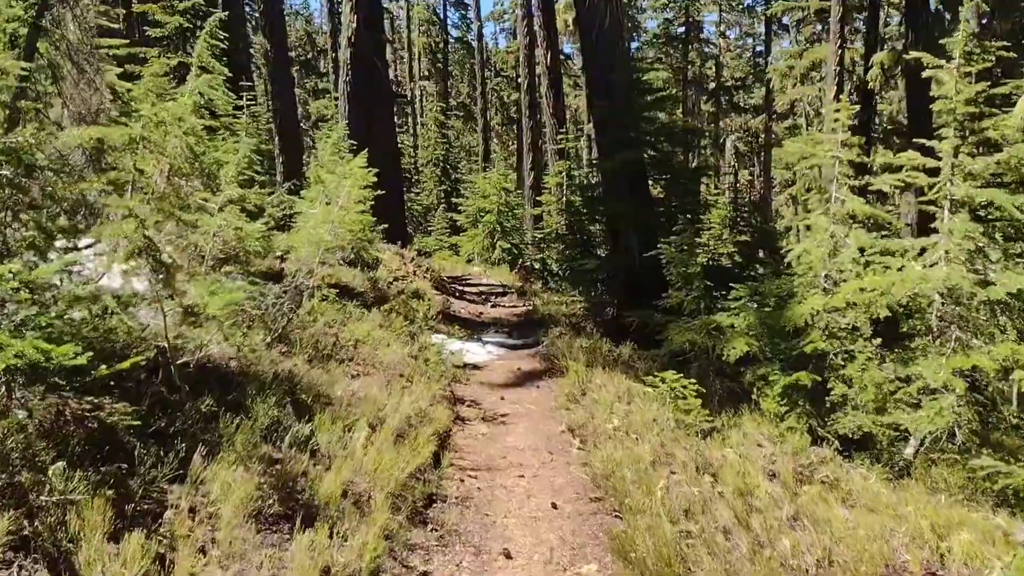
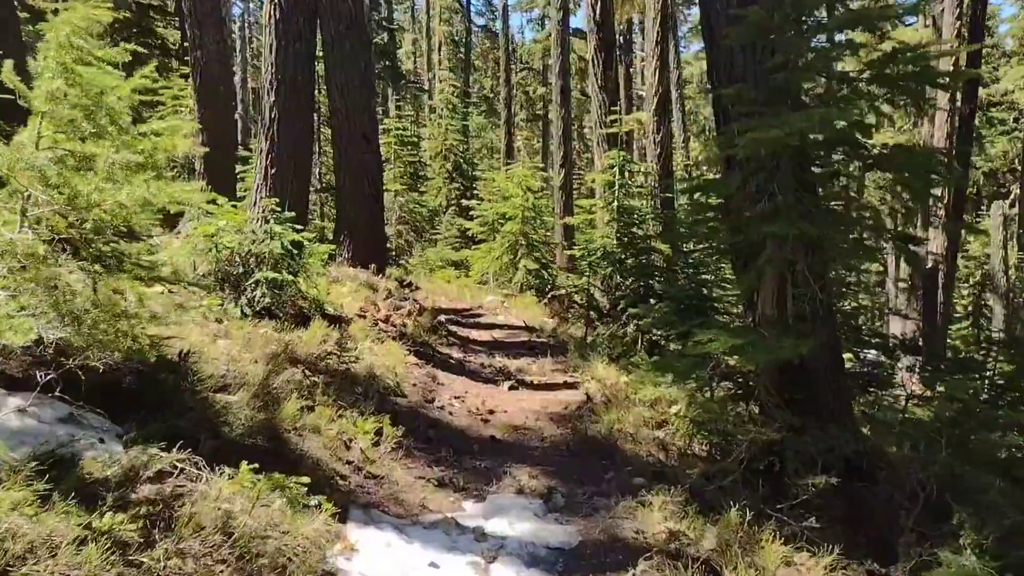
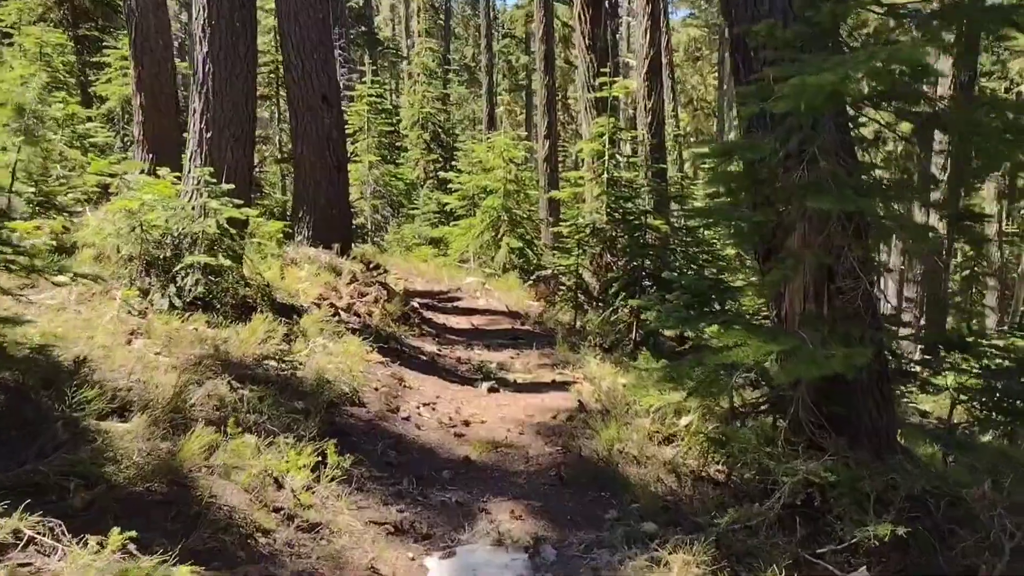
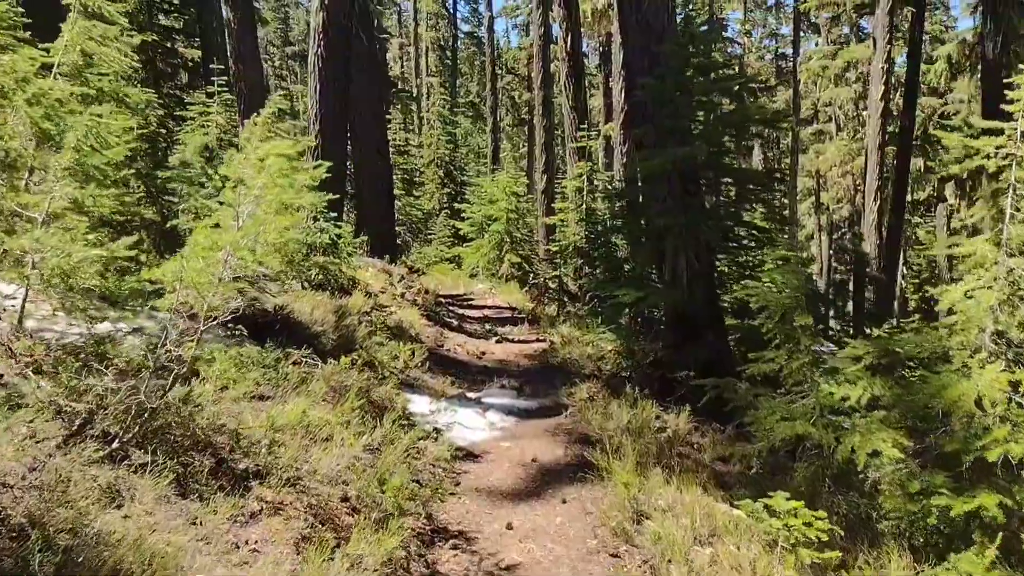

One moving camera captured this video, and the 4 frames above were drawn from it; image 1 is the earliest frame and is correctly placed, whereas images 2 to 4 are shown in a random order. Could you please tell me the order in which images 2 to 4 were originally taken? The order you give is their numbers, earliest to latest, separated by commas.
4, 2, 3
